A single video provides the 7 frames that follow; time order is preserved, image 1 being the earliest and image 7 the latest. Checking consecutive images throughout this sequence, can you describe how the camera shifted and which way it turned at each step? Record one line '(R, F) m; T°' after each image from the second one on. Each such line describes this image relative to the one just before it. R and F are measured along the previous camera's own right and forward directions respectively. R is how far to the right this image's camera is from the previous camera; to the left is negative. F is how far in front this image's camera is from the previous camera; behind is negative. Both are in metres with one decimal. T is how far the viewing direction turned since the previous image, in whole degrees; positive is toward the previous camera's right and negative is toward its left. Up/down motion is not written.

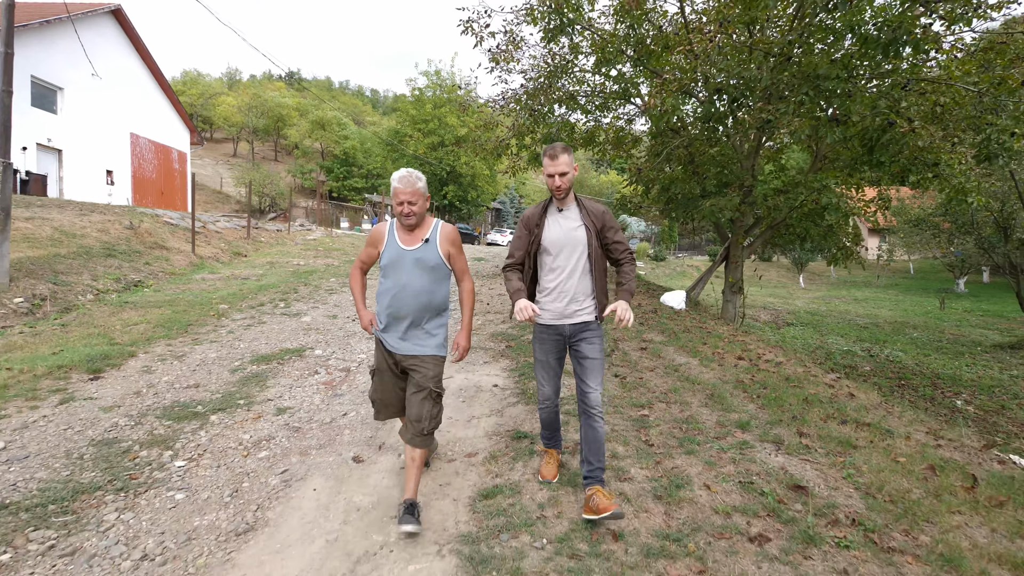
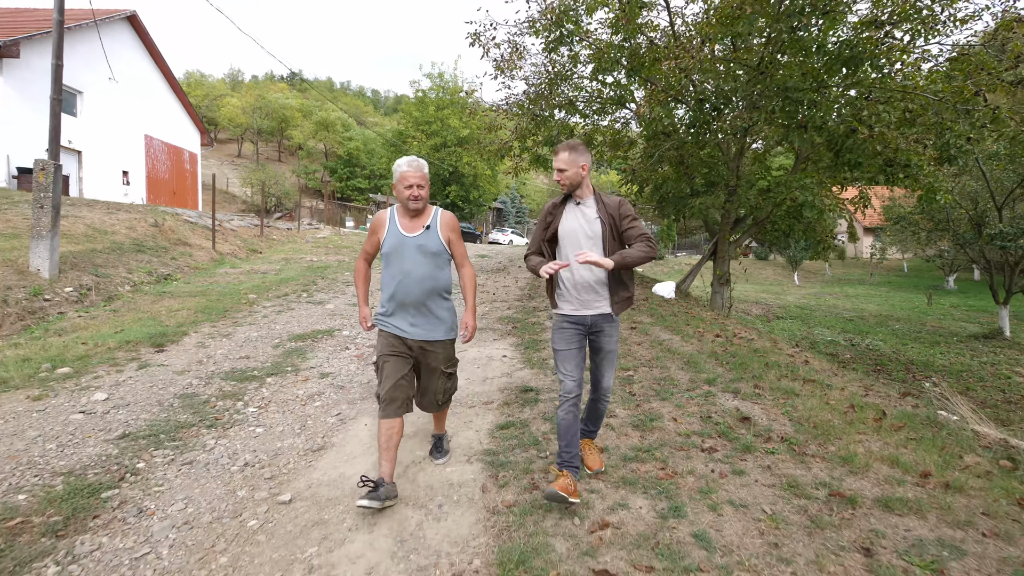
(-0.1, -0.7) m; 0°
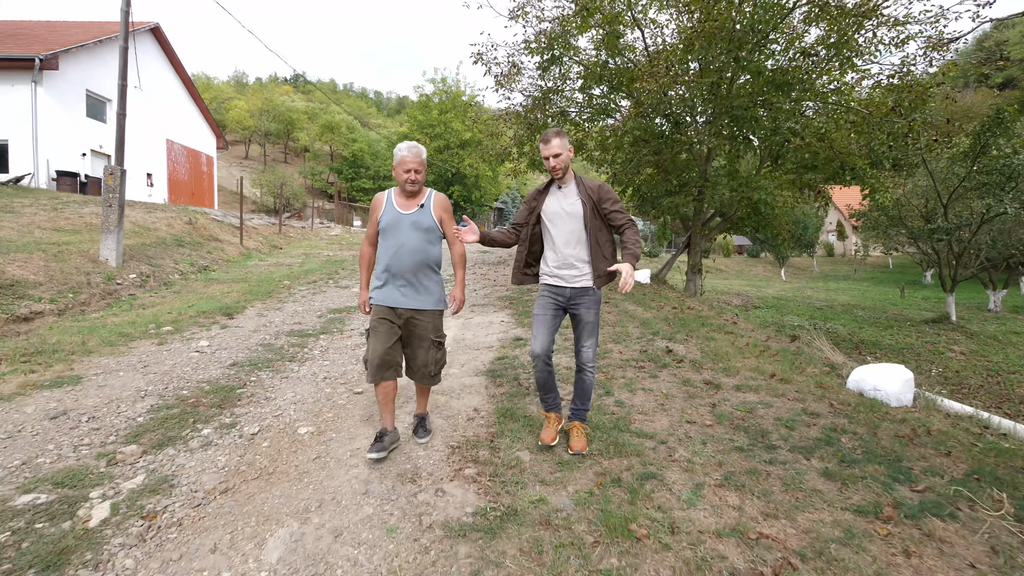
(+0.1, -1.3) m; 0°
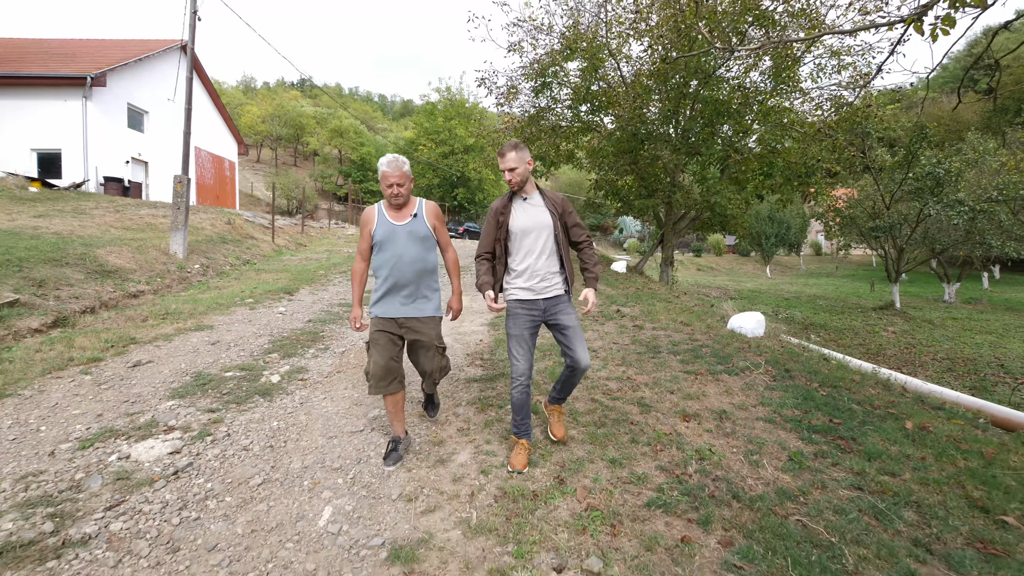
(+0.1, -1.8) m; 0°
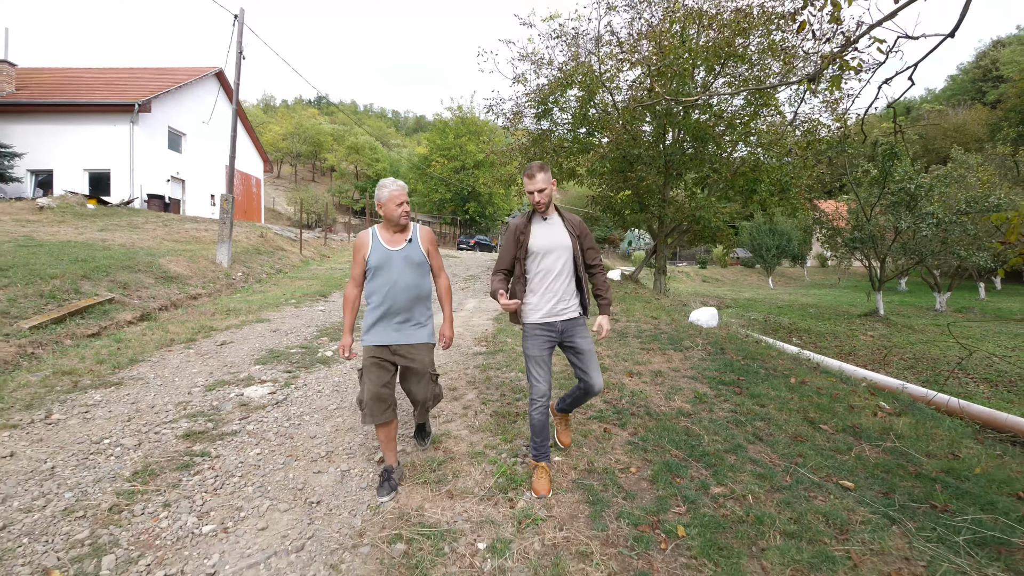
(+0.2, -1.2) m; -1°
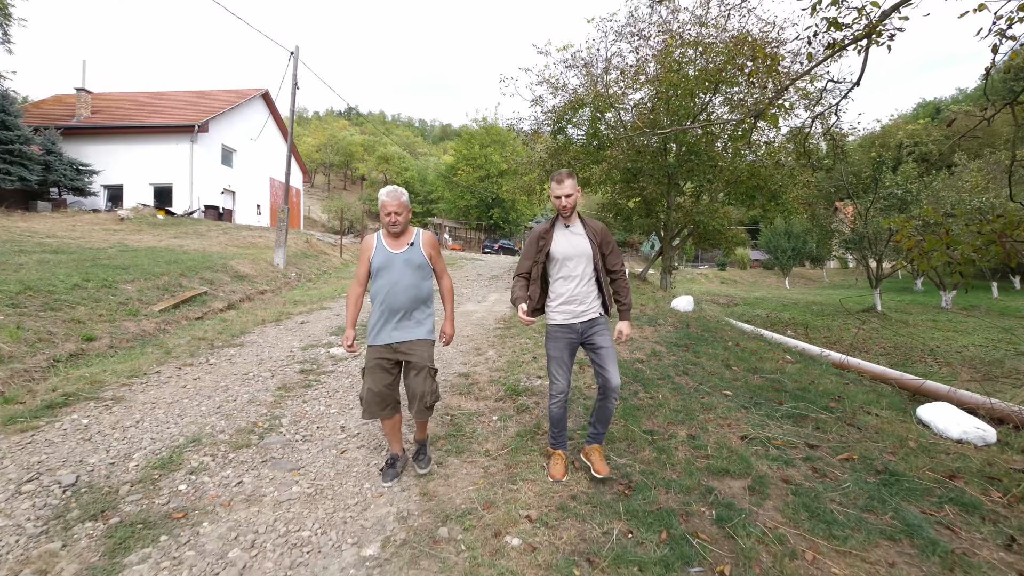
(+0.2, -1.5) m; -3°
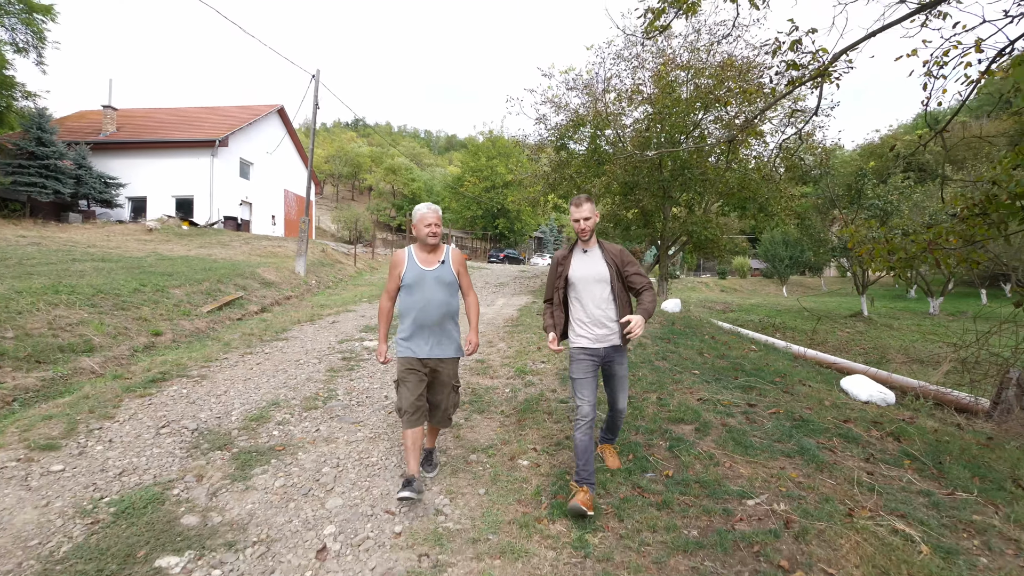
(0.0, -0.9) m; -1°
